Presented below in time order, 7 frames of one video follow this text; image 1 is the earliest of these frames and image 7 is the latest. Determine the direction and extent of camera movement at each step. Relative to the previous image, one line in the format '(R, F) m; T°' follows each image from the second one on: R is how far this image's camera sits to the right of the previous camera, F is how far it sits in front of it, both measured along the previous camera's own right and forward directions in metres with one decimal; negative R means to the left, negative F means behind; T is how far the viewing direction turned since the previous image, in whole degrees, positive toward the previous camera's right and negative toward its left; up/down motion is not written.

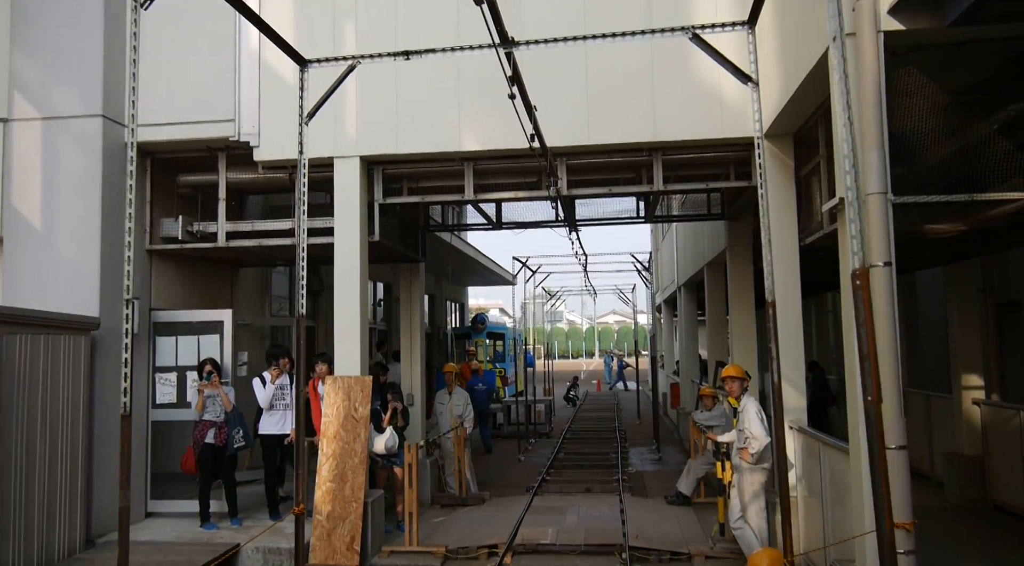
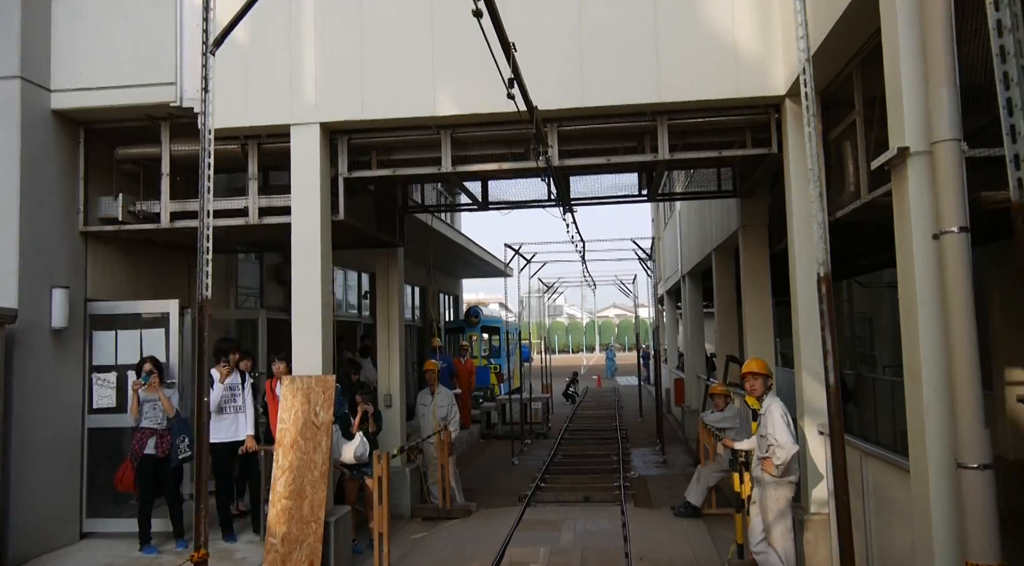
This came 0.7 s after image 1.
(+0.1, +1.0) m; 0°
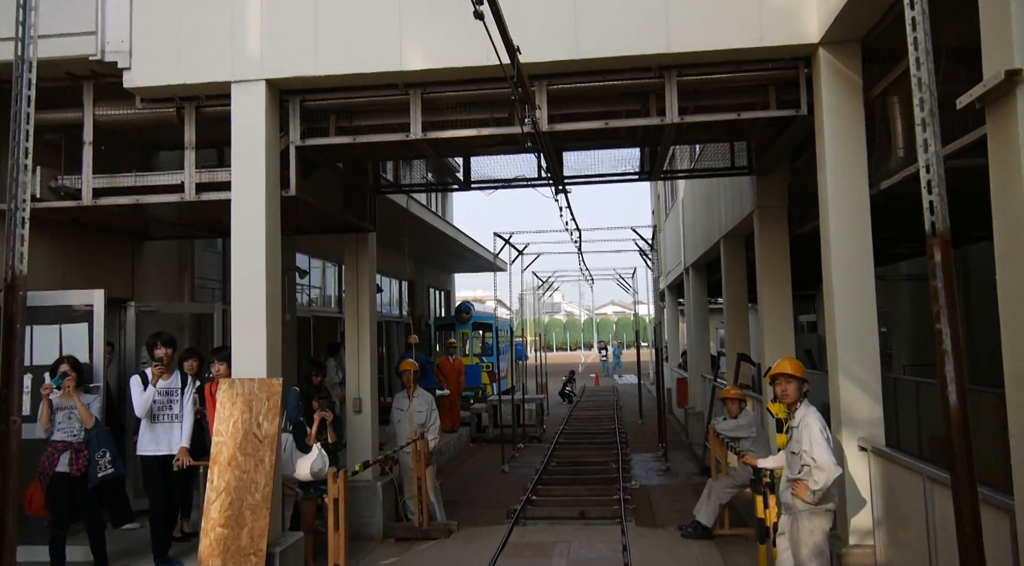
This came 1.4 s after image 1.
(+0.1, +1.0) m; 0°
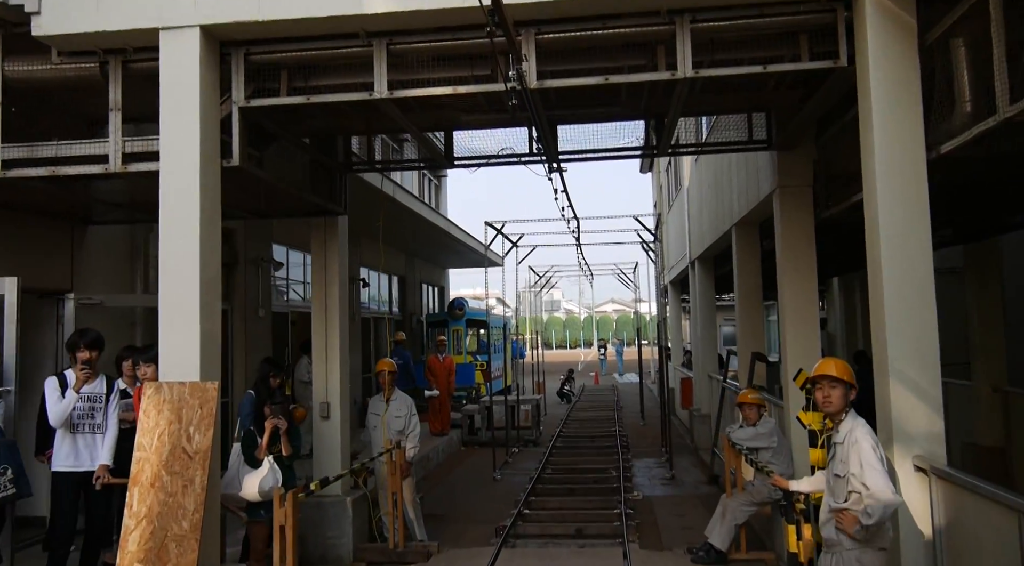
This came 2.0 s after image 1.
(+0.1, +0.9) m; 0°
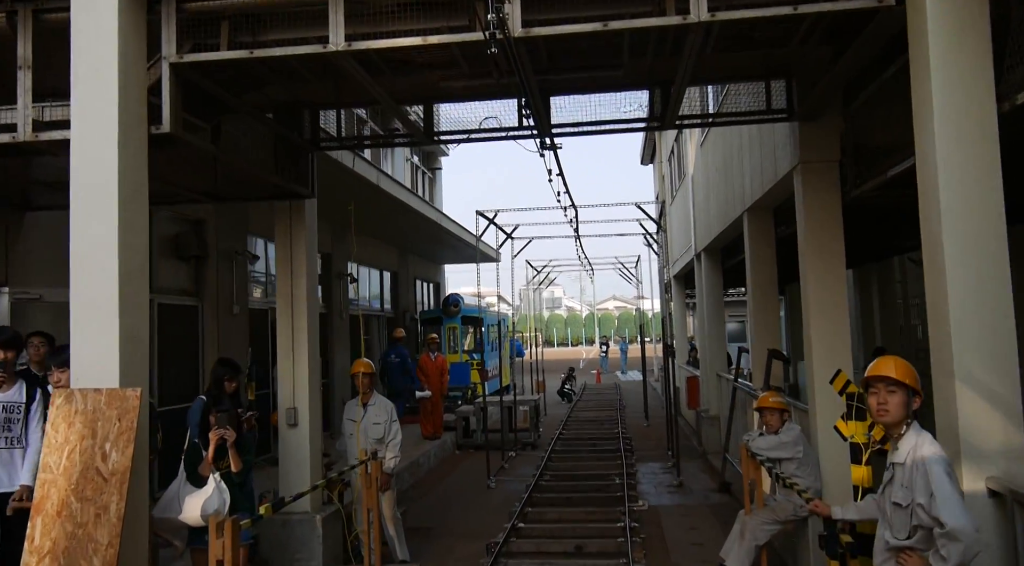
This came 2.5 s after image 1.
(+0.1, +0.8) m; 0°
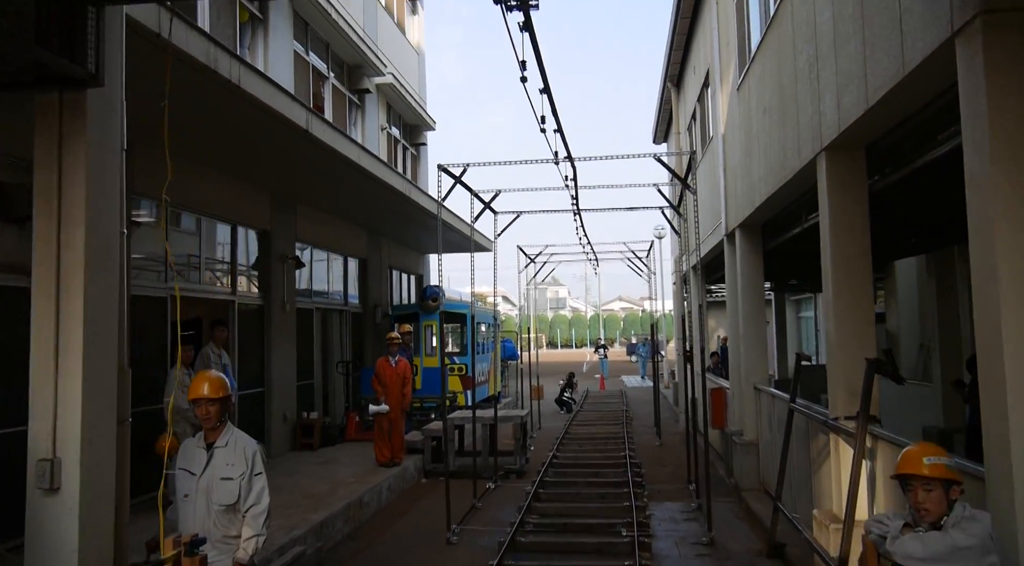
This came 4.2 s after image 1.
(+0.4, +2.8) m; 0°
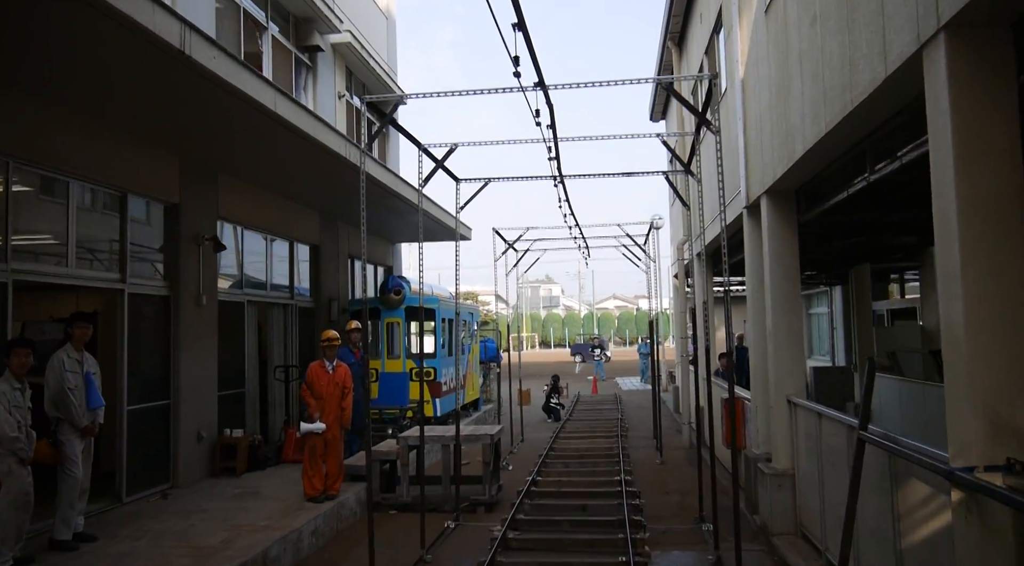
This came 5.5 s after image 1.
(+0.3, +2.2) m; 0°
